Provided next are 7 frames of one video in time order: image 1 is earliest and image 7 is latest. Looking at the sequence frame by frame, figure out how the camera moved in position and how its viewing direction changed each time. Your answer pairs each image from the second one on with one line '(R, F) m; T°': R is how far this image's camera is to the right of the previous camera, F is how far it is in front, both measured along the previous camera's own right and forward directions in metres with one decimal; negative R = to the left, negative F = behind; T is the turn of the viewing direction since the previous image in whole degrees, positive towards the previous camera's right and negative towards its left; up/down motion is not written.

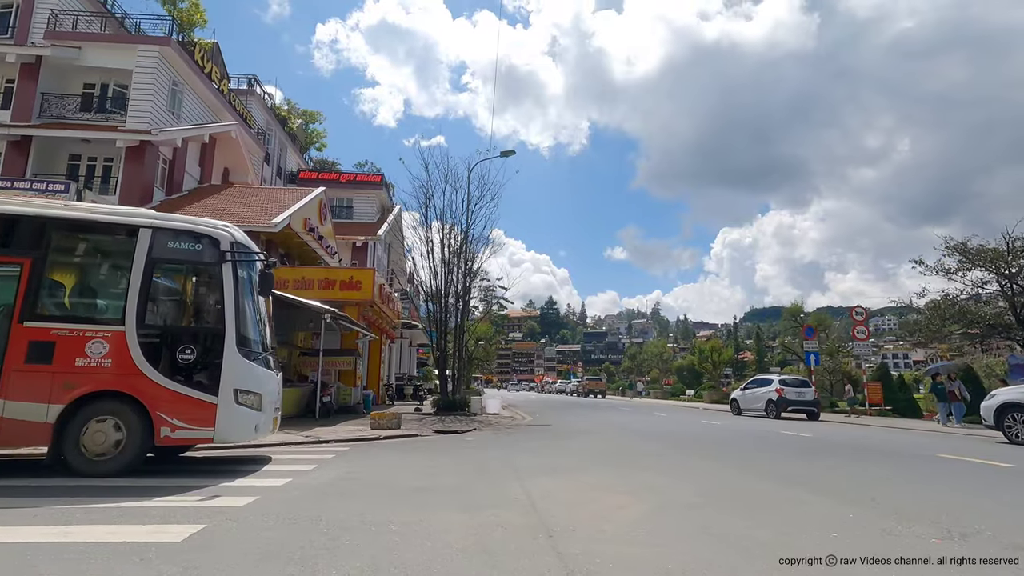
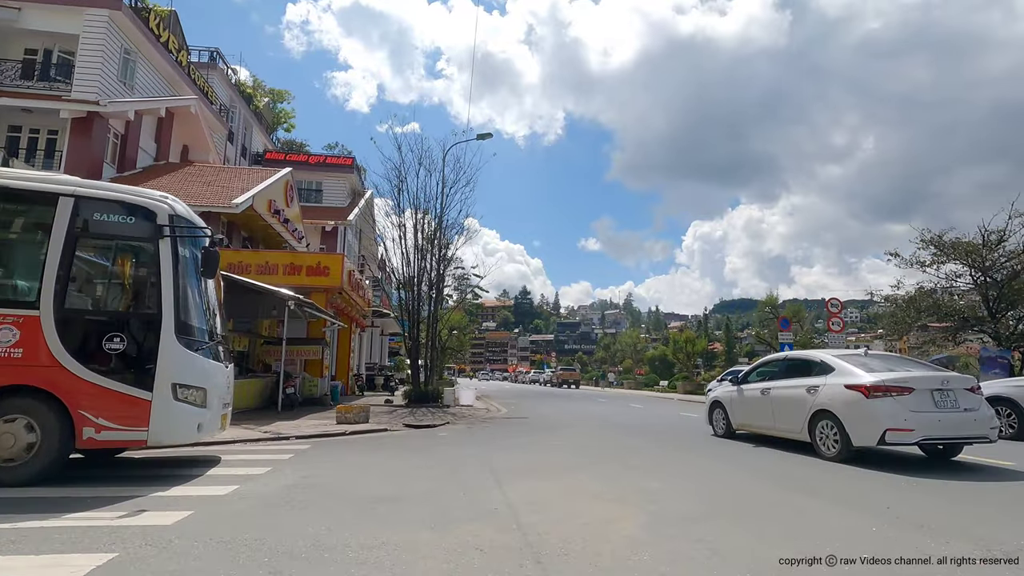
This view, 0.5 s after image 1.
(-0.1, +0.8) m; +3°
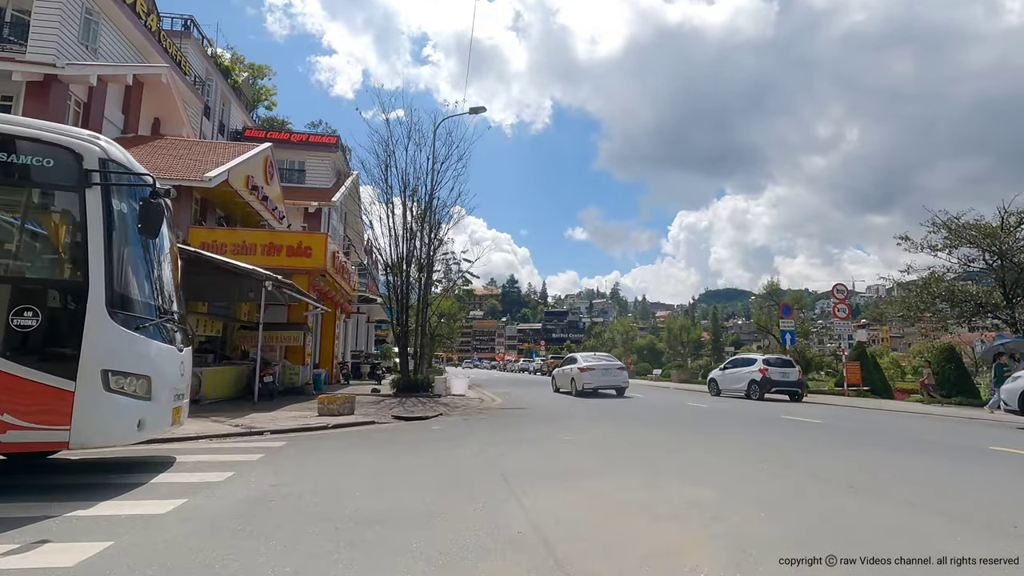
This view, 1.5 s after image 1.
(-0.3, +1.3) m; +1°
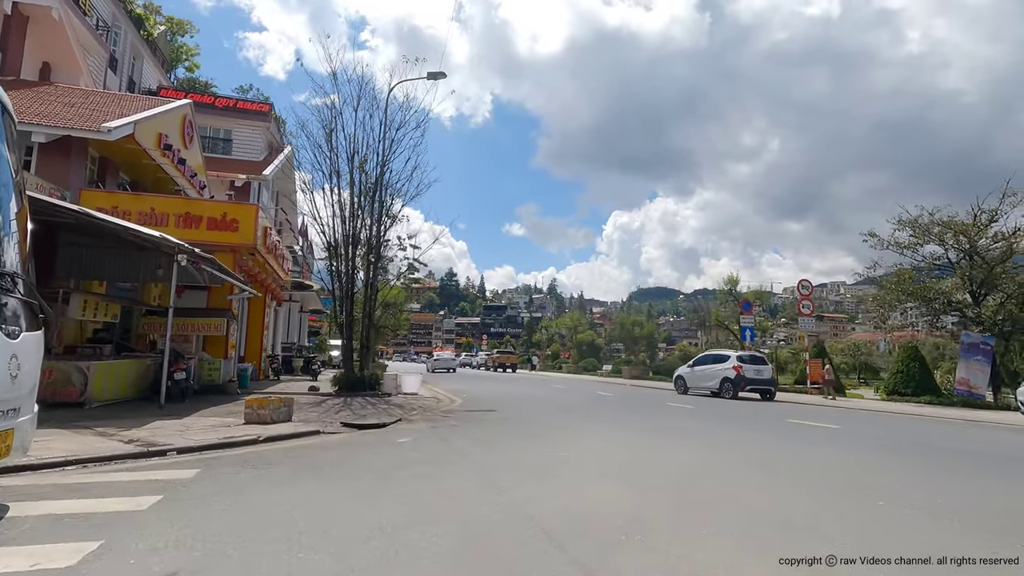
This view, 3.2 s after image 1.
(-0.9, +2.2) m; +7°
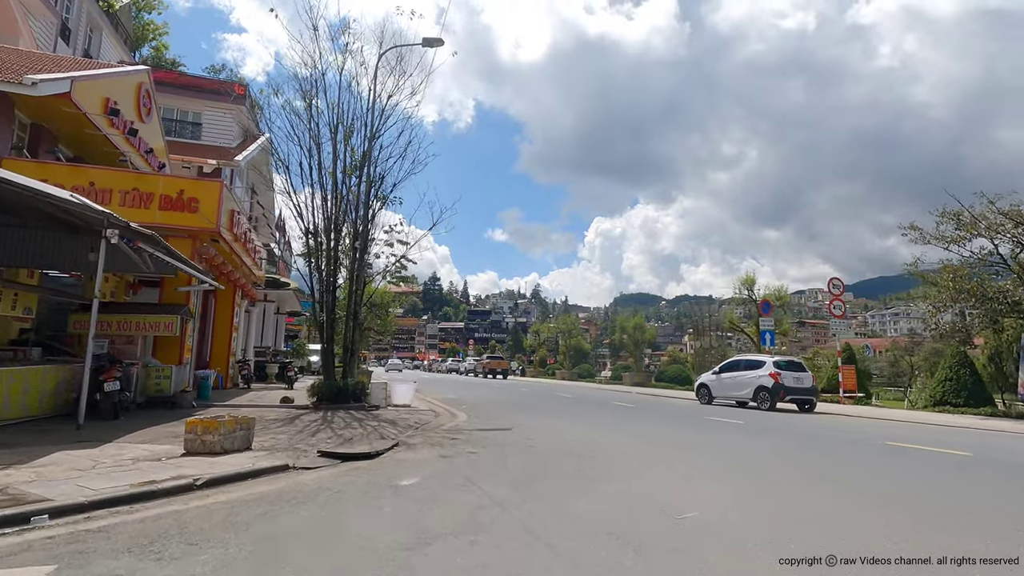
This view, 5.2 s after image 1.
(-0.8, +2.5) m; +2°
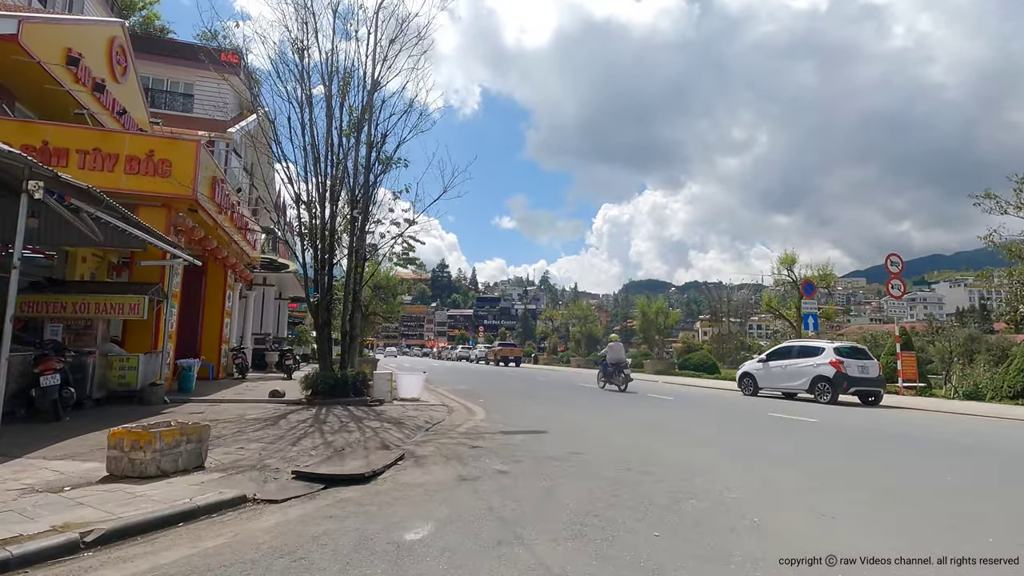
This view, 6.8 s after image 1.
(-0.4, +2.1) m; -1°
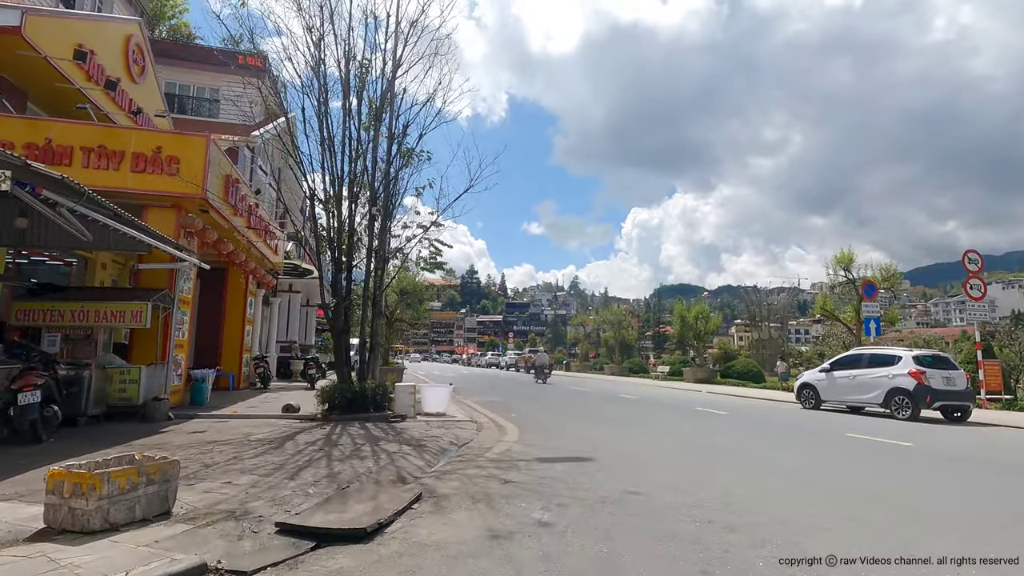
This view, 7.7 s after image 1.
(-0.1, +1.3) m; -3°
